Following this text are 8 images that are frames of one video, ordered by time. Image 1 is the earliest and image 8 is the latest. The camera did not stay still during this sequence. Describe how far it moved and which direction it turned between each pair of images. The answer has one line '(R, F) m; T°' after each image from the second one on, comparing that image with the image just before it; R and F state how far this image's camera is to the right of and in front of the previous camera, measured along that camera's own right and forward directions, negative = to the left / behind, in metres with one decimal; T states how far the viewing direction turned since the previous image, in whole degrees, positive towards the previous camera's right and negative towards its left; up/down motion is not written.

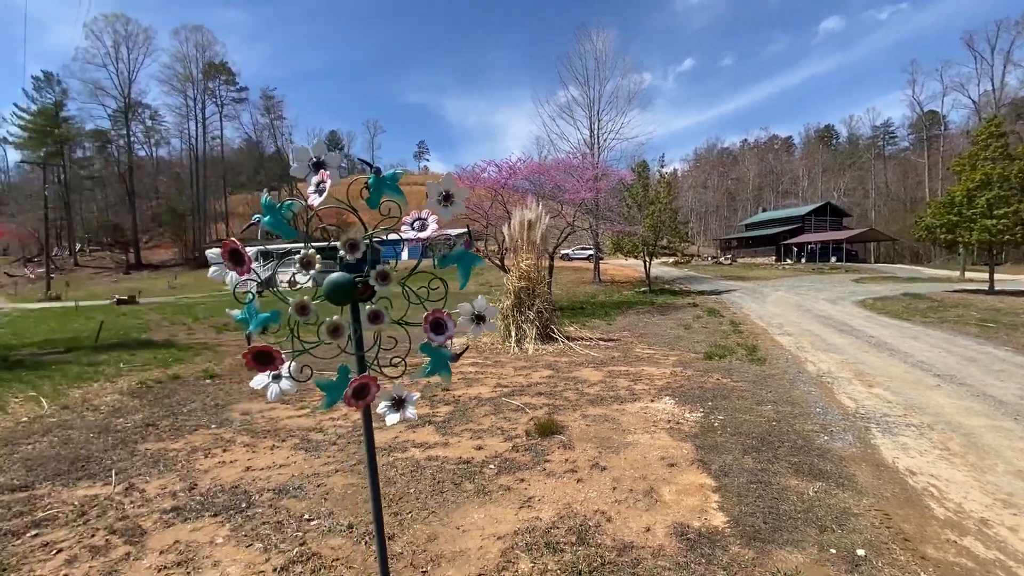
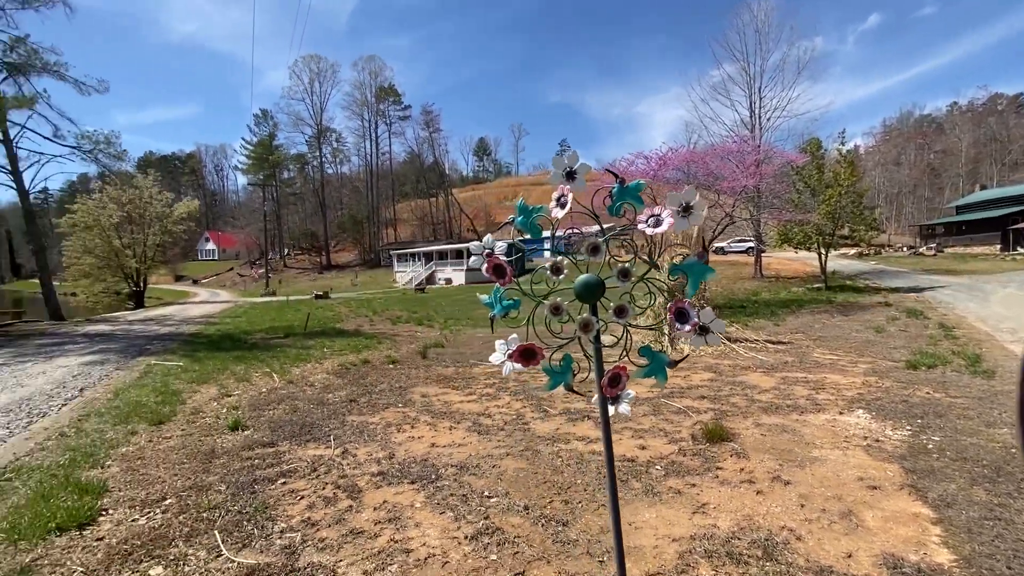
(-0.2, -0.1) m; -17°
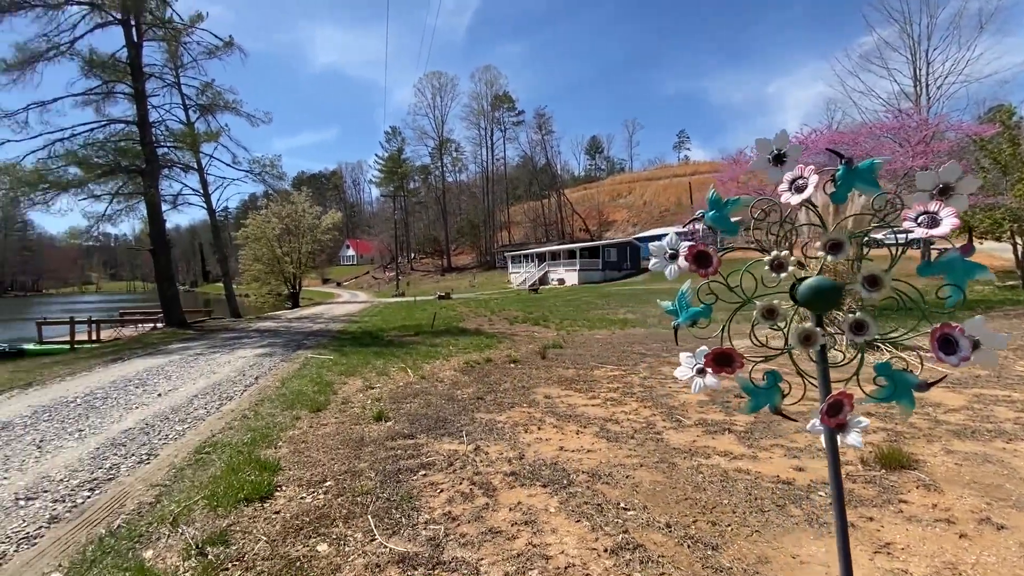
(-0.2, +0.1) m; -13°
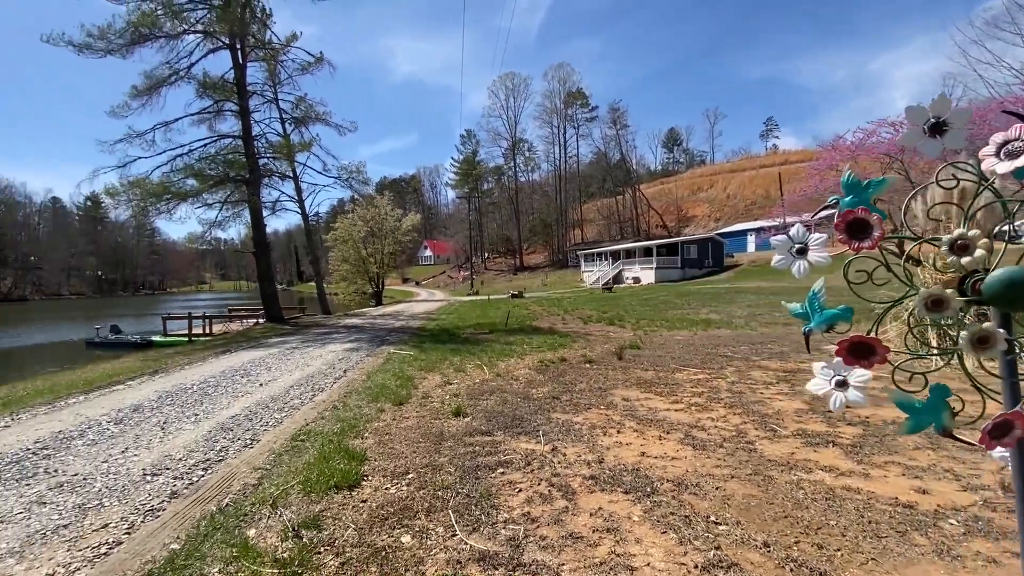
(-0.1, +0.1) m; -9°
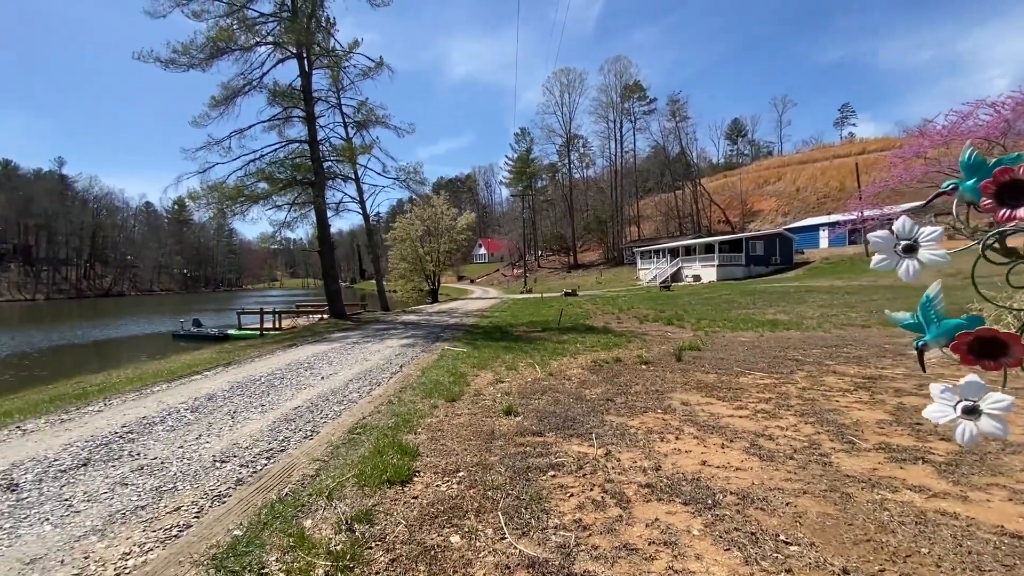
(0.0, +0.1) m; -6°
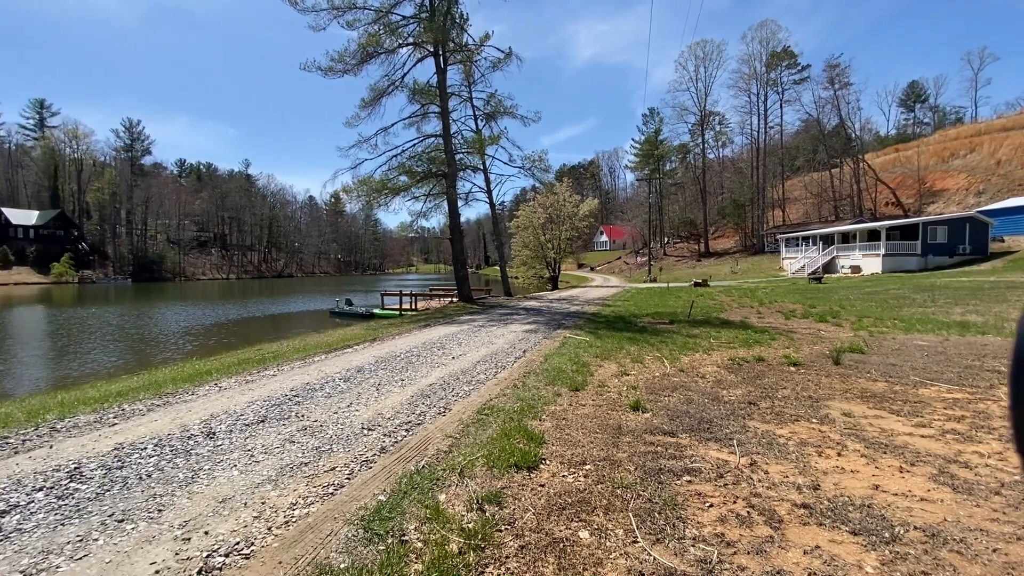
(-0.1, +0.1) m; -14°
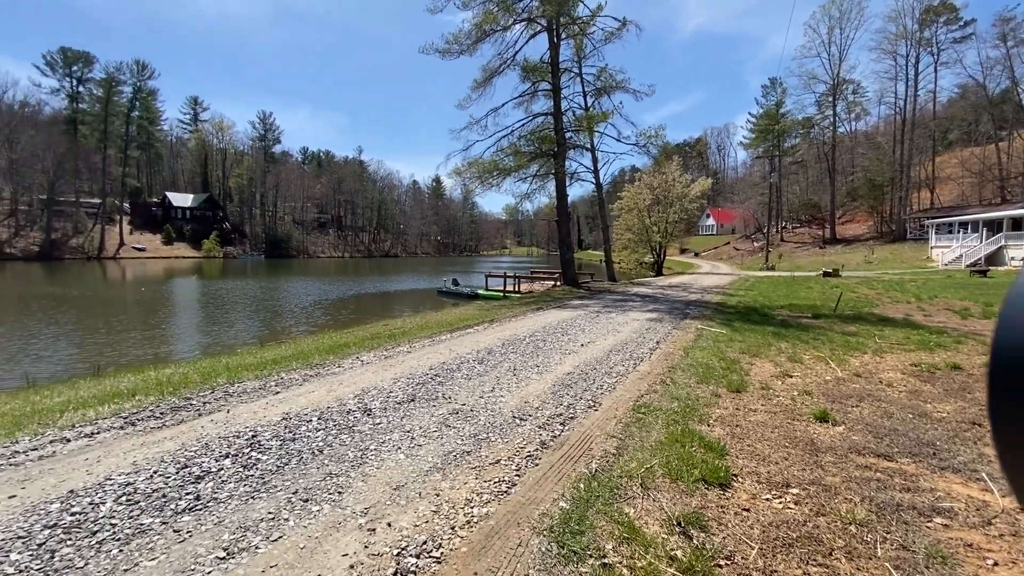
(-0.7, +0.4) m; -11°
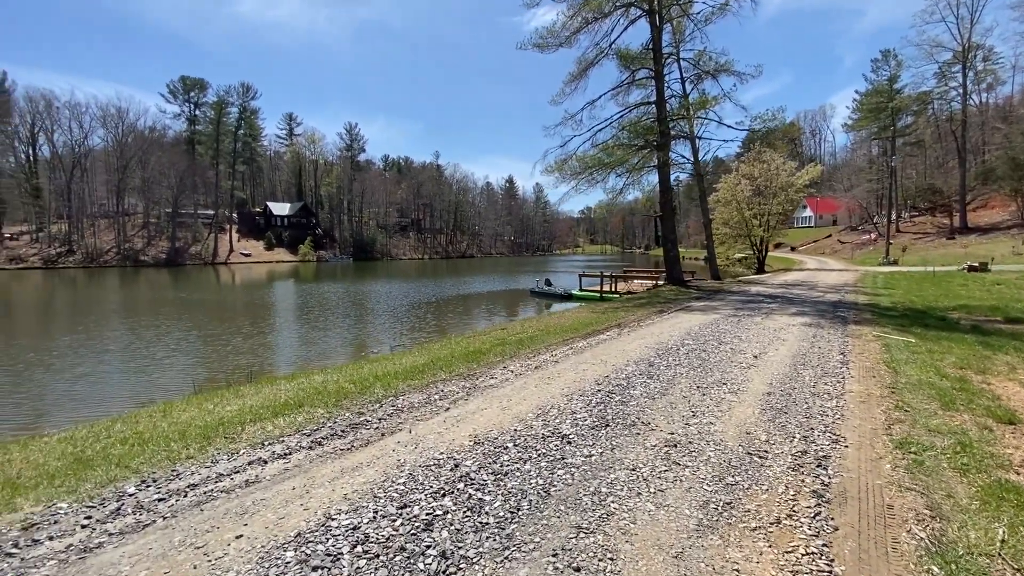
(-1.2, +0.6) m; -9°
